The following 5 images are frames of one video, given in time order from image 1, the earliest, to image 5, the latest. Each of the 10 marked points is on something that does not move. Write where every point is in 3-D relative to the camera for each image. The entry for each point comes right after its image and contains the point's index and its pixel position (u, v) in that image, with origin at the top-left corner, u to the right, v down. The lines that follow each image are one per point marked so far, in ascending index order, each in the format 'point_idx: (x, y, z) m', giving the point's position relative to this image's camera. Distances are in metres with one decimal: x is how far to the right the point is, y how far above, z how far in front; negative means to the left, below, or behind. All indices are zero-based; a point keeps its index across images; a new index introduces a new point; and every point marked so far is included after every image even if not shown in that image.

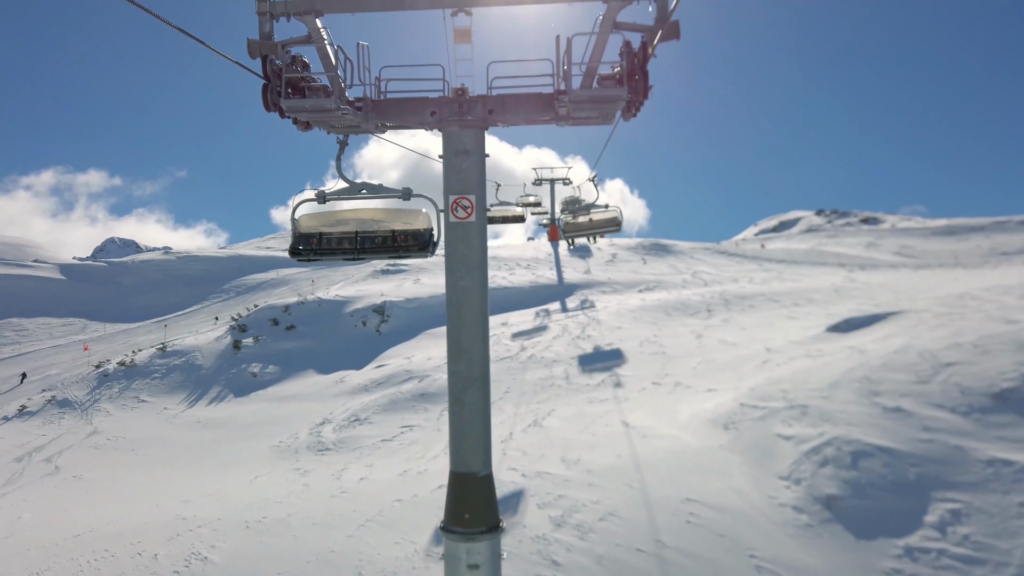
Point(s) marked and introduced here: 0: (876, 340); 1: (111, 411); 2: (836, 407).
0: (+6.4, -1.0, +9.4) m
1: (-12.5, -3.8, +16.7) m
2: (+4.3, -1.6, +7.1) m
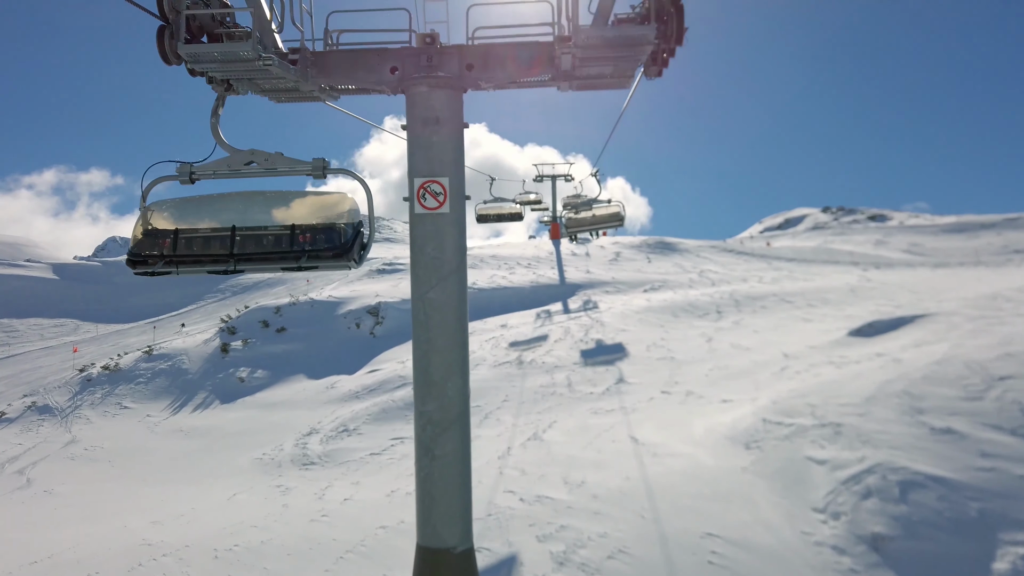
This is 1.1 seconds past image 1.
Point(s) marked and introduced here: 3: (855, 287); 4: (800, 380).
0: (+6.4, -1.0, +8.6) m
1: (-12.5, -3.9, +16.0) m
2: (+4.3, -1.6, +6.3) m
3: (+10.6, 0.0, +16.6) m
4: (+4.8, -1.6, +8.9) m
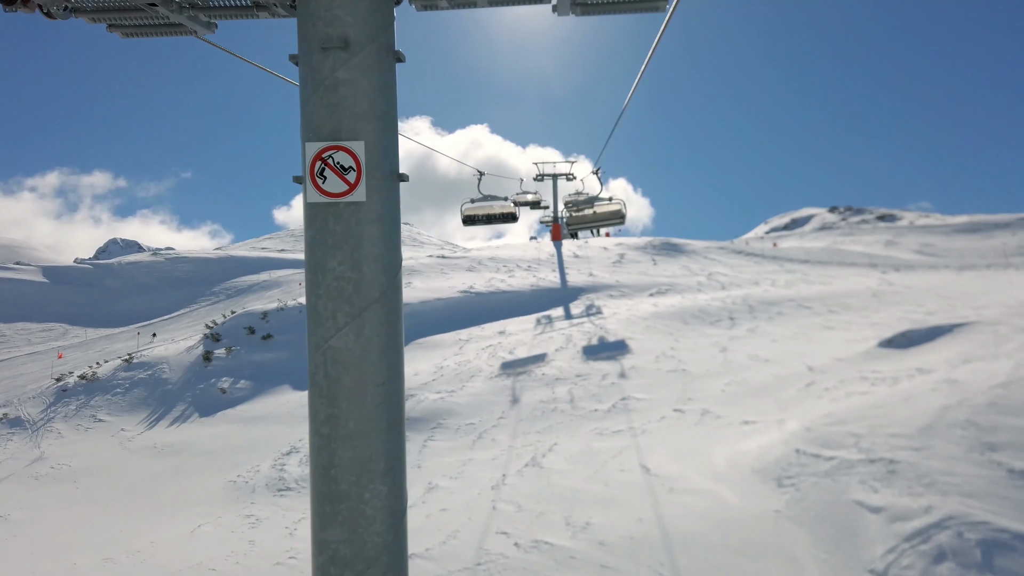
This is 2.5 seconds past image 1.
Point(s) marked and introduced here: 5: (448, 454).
0: (+6.3, -1.1, +7.6) m
1: (-12.6, -4.0, +15.0) m
2: (+4.2, -1.7, +5.3) m
3: (+10.6, -0.1, +15.6) m
4: (+4.7, -1.7, +7.9) m
5: (-1.1, -3.0, +9.6) m
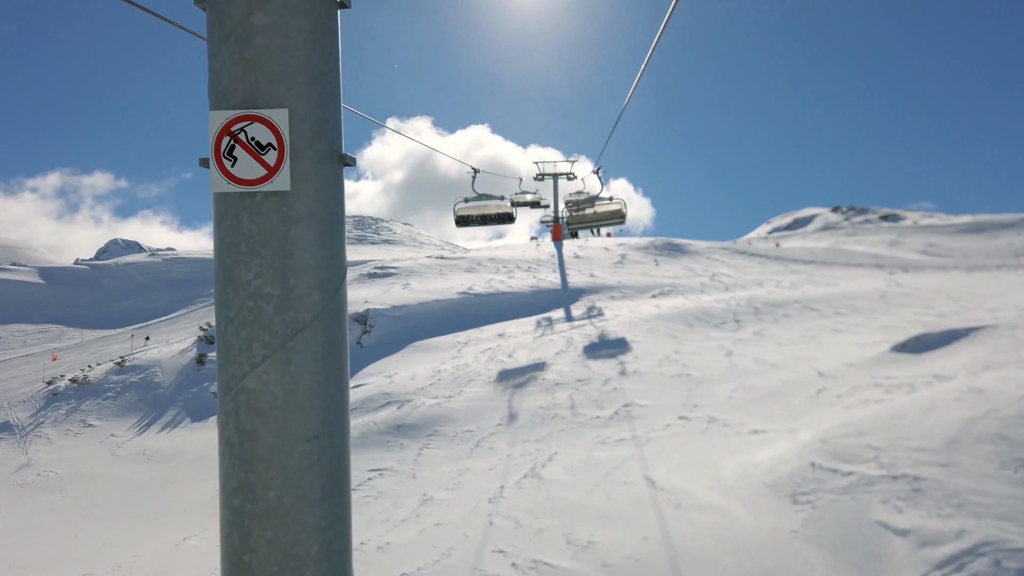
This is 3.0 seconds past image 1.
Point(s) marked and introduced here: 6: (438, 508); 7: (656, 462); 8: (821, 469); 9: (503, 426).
0: (+6.3, -1.2, +7.2) m
1: (-12.6, -4.1, +14.6) m
2: (+4.1, -1.8, +4.9) m
3: (+10.6, -0.1, +15.2) m
4: (+4.7, -1.7, +7.5) m
5: (-1.2, -3.0, +9.2) m
6: (-1.1, -3.2, +7.7) m
7: (+2.0, -2.5, +7.6) m
8: (+3.4, -2.0, +5.9) m
9: (-0.2, -2.6, +10.1) m
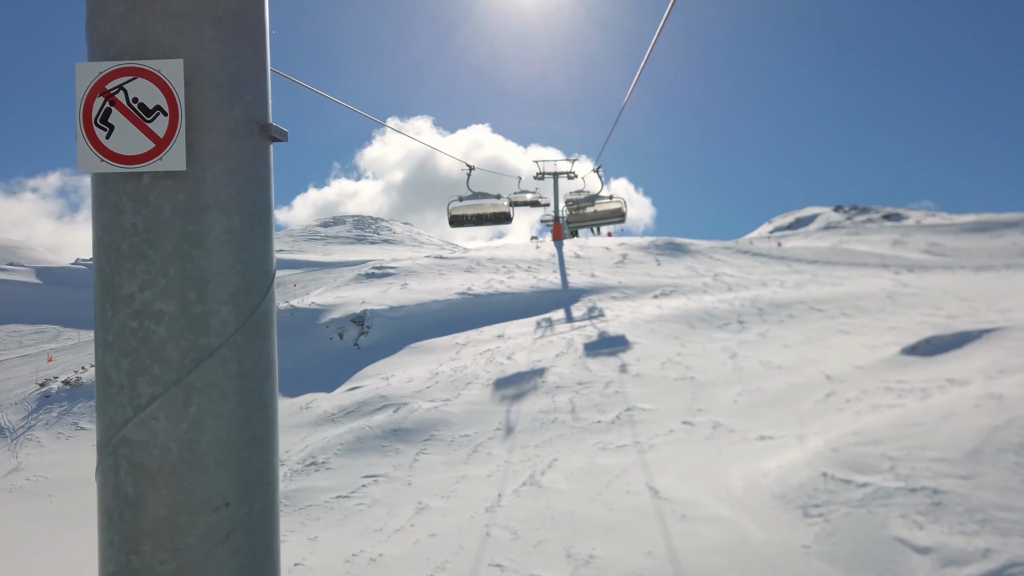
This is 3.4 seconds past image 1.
0: (+6.2, -1.2, +6.9) m
1: (-12.6, -4.1, +14.4) m
2: (+4.1, -1.8, +4.6) m
3: (+10.5, -0.1, +14.9) m
4: (+4.7, -1.8, +7.2) m
5: (-1.2, -3.0, +9.0) m
6: (-1.1, -3.2, +7.5) m
7: (+2.0, -2.5, +7.3) m
8: (+3.4, -2.0, +5.6) m
9: (-0.2, -2.6, +9.9) m
